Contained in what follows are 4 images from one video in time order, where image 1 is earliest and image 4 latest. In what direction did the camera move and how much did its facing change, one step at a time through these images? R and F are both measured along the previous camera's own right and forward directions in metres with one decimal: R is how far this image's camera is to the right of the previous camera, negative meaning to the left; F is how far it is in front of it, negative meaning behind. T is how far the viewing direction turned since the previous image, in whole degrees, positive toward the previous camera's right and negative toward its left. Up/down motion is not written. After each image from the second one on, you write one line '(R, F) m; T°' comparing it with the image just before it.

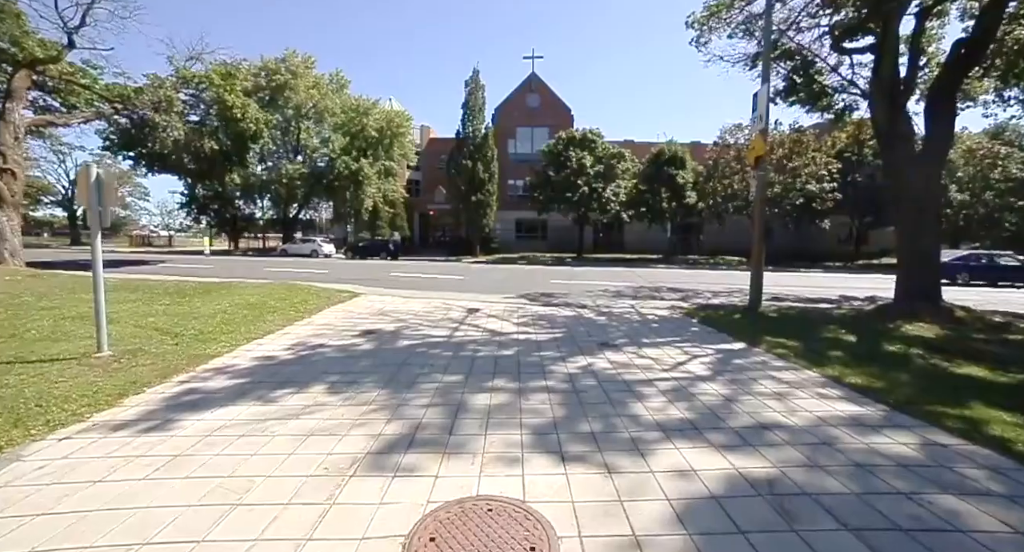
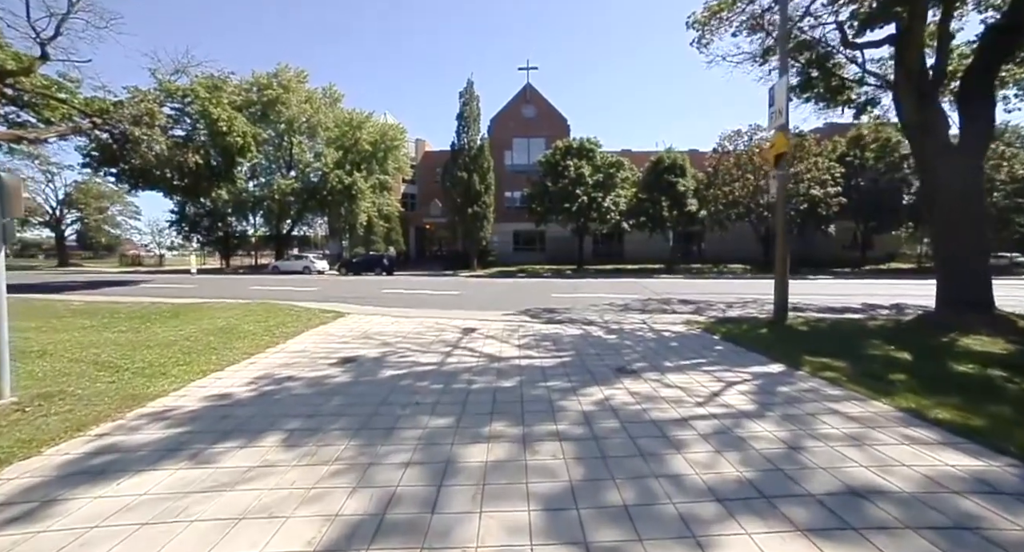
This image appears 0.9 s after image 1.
(0.0, +1.1) m; 0°
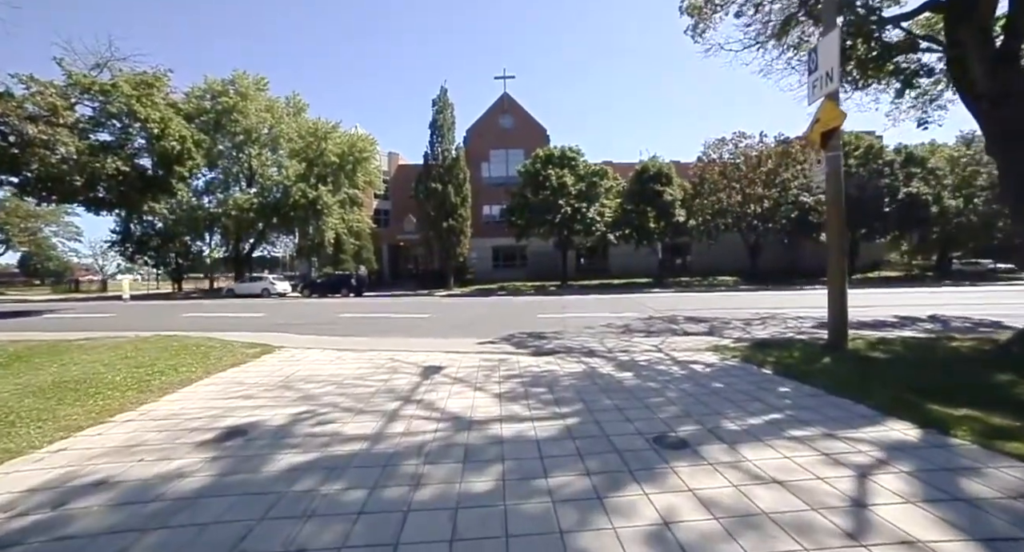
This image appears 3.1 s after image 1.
(+0.1, +2.6) m; +2°
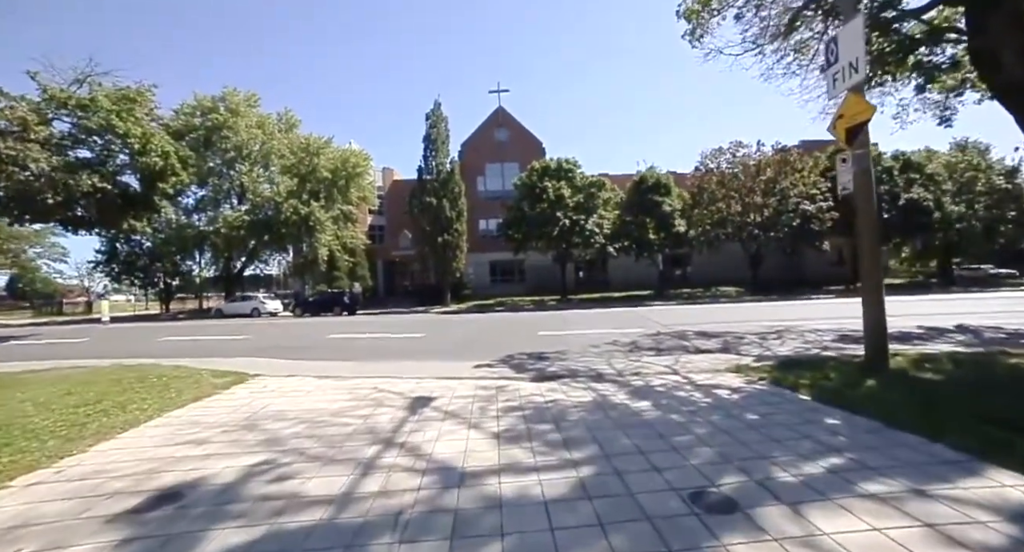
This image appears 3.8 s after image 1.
(0.0, +0.9) m; 0°
